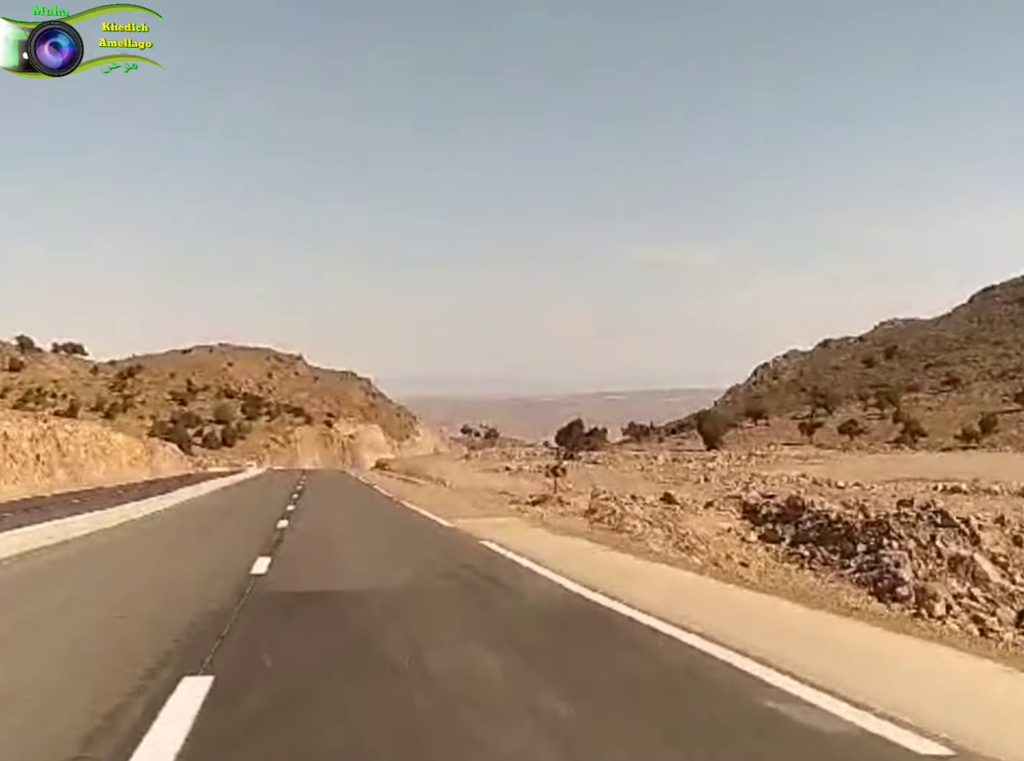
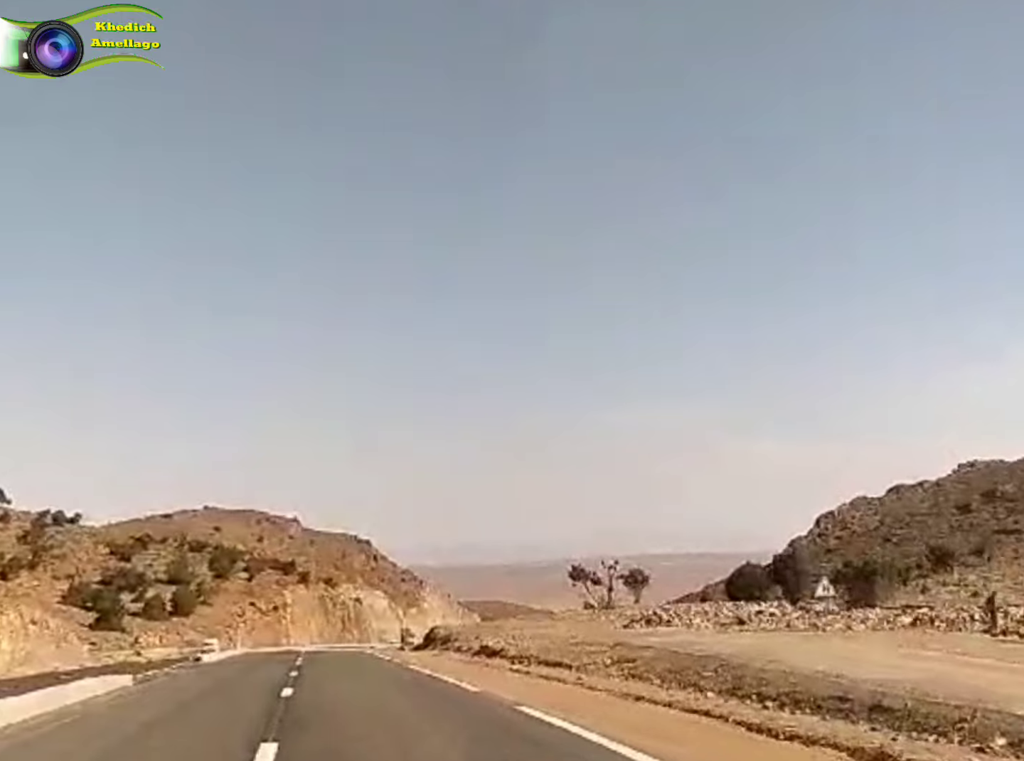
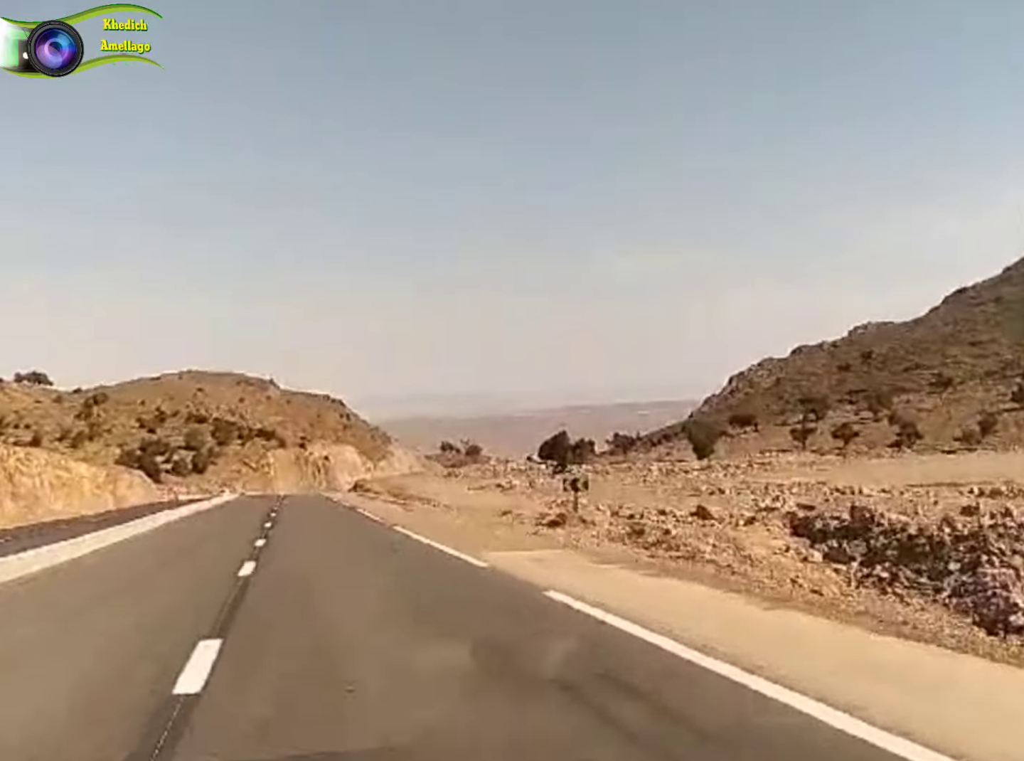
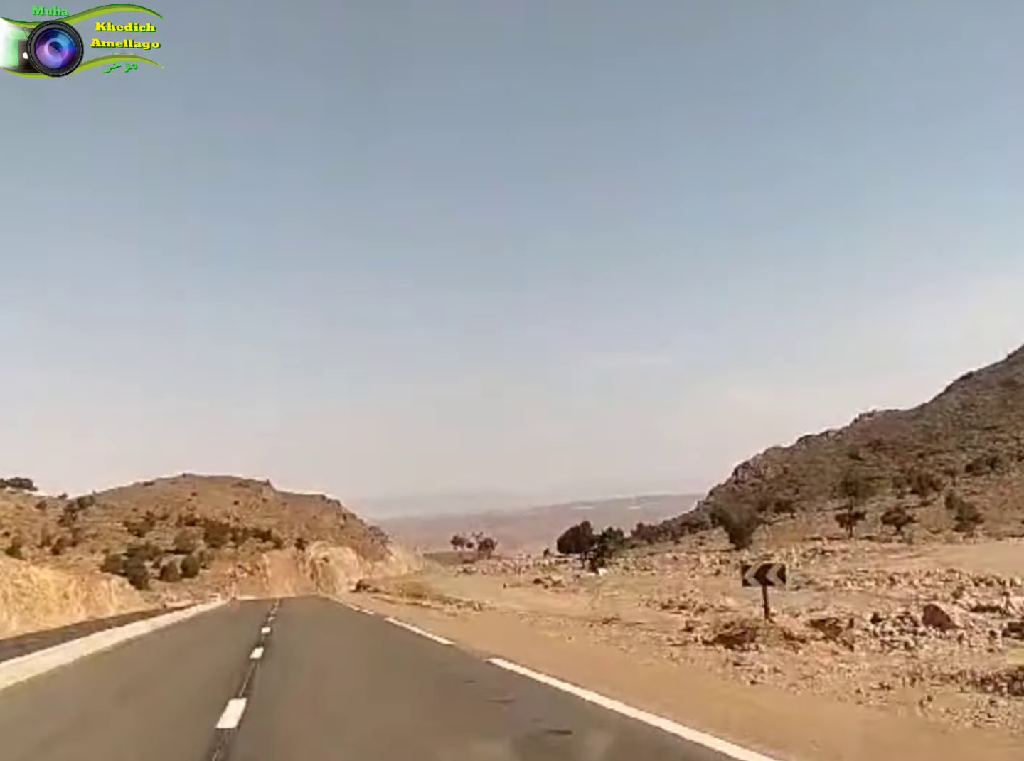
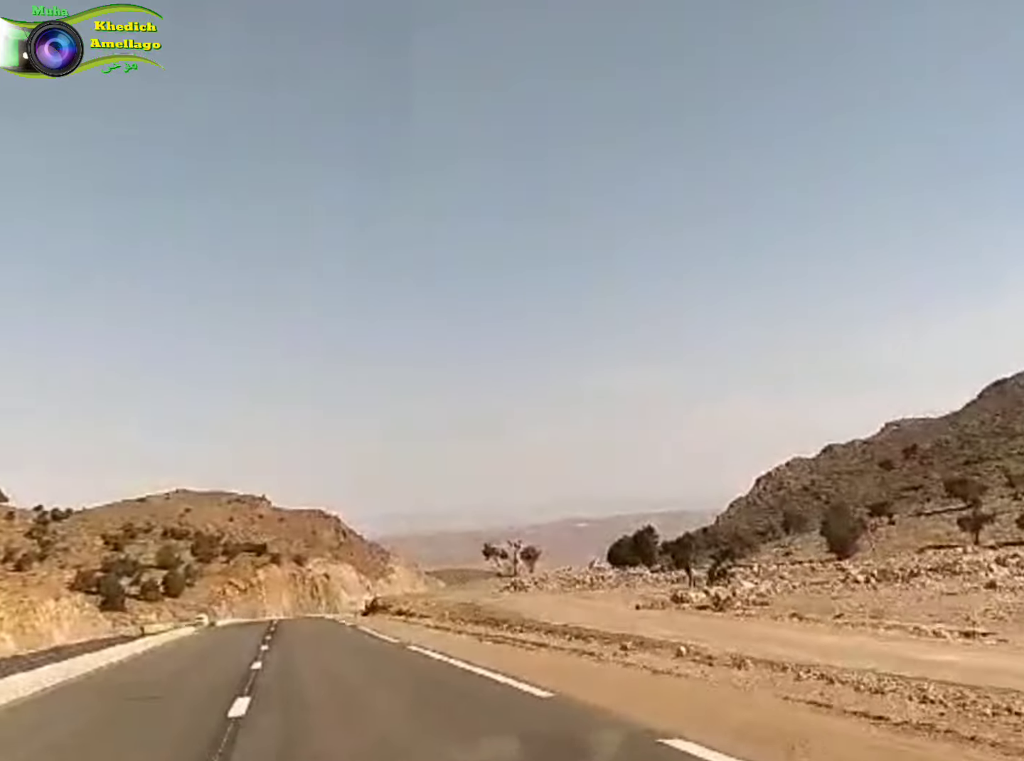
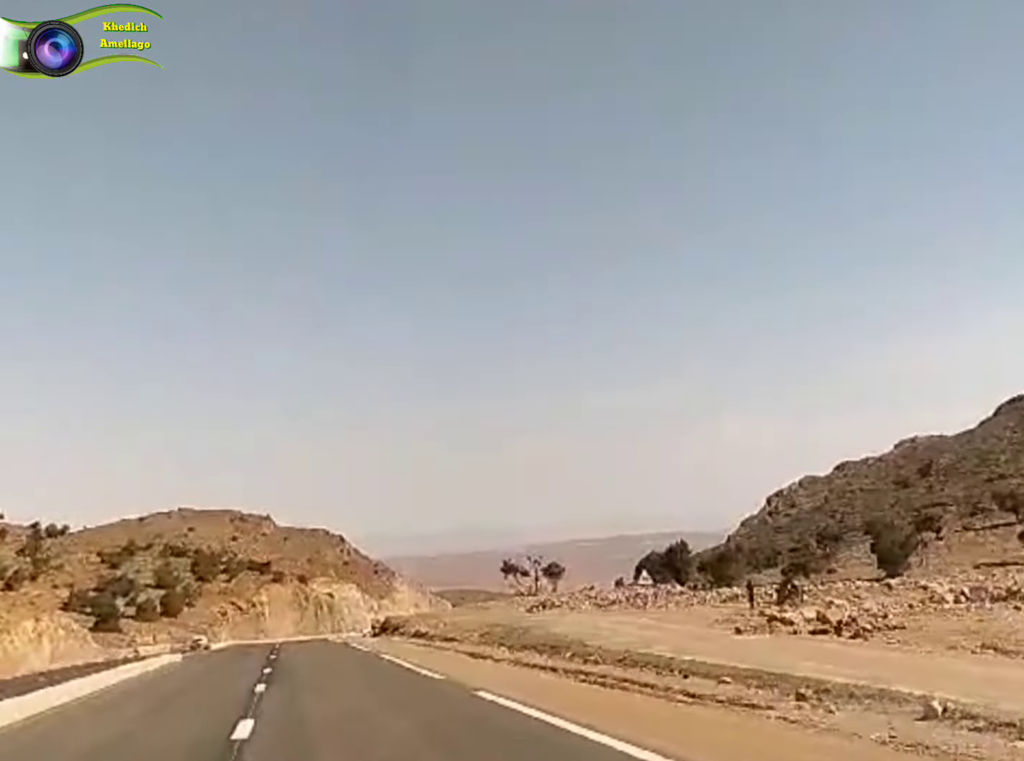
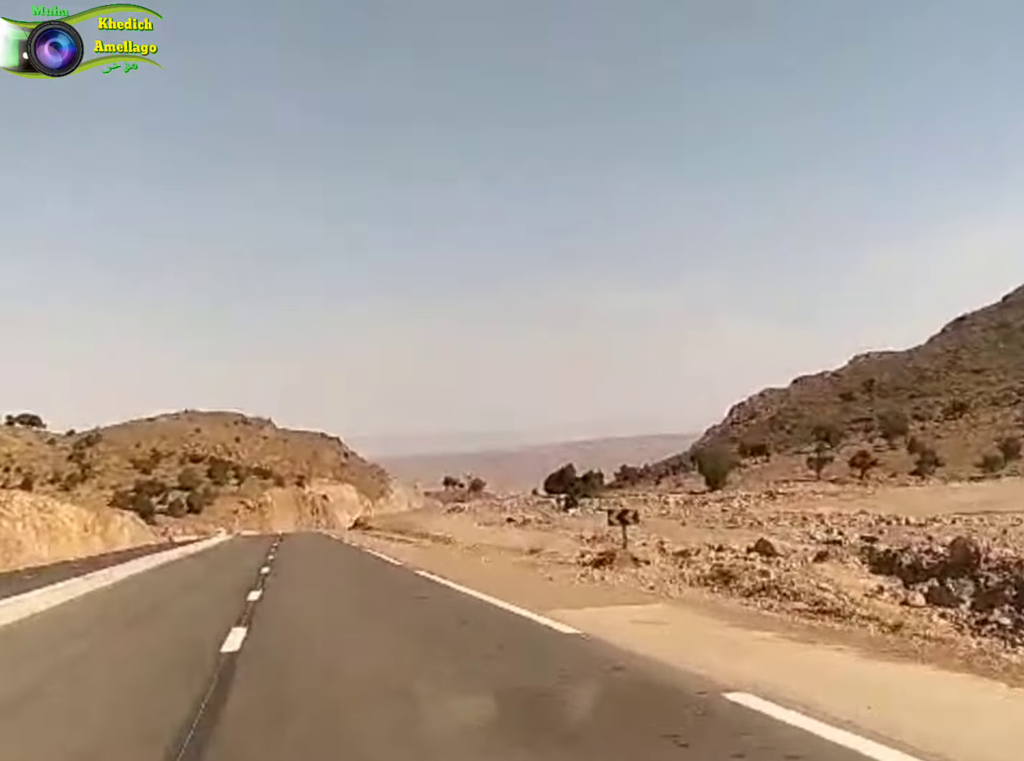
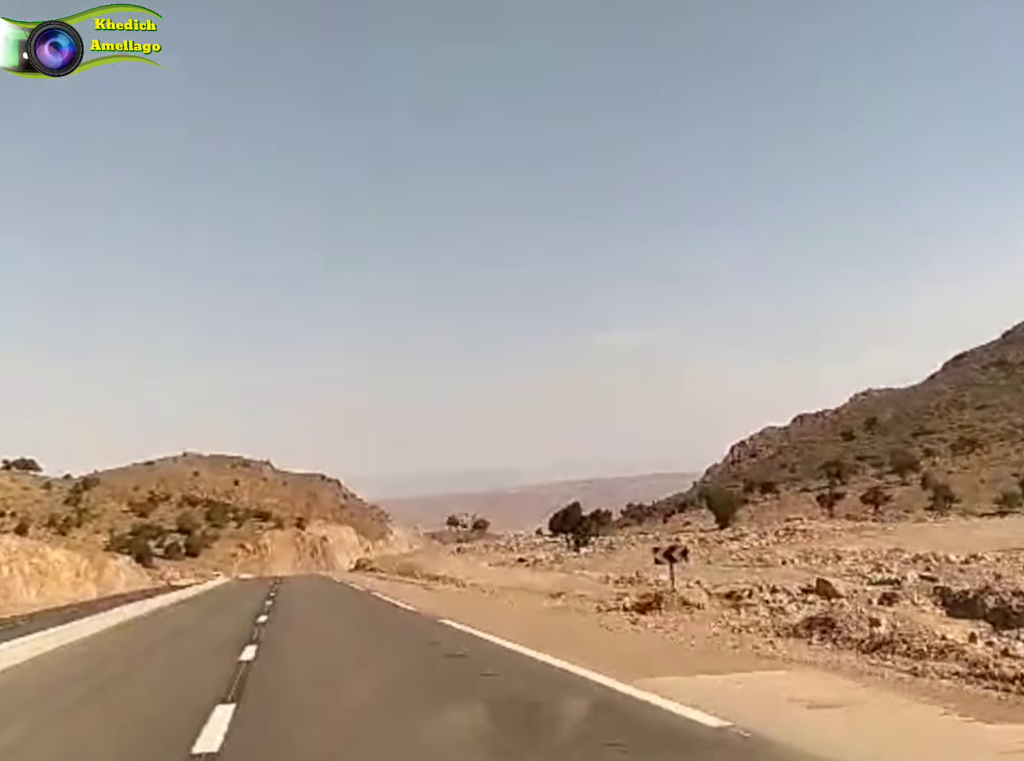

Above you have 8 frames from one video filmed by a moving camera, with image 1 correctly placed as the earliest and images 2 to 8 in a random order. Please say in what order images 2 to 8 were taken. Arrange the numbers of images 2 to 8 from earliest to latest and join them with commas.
3, 7, 8, 4, 5, 6, 2
